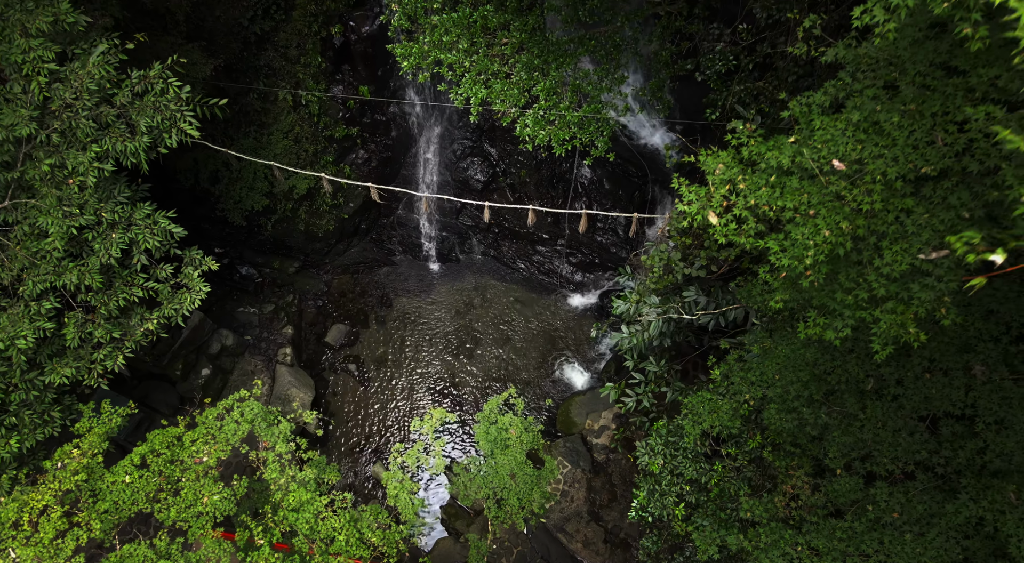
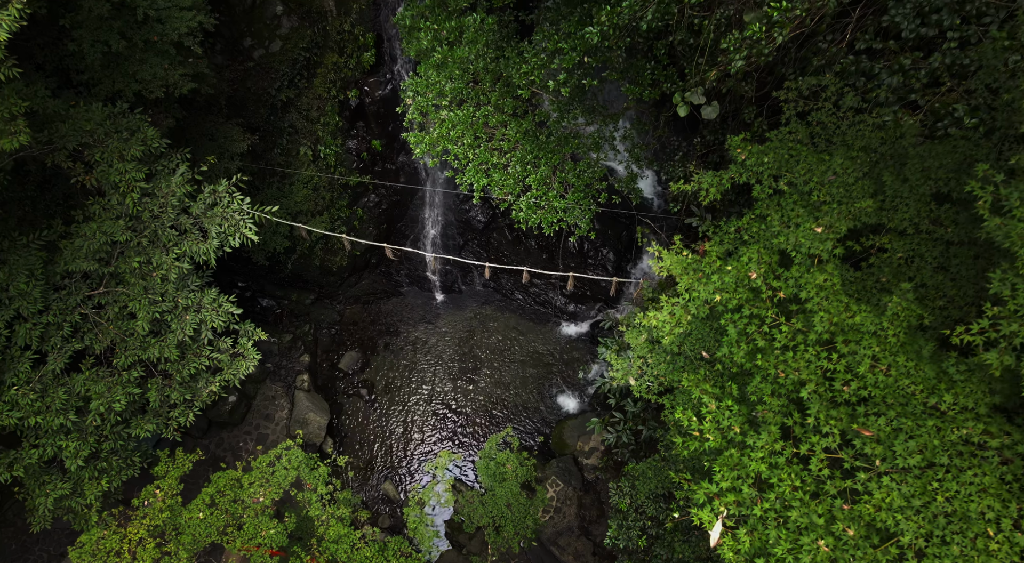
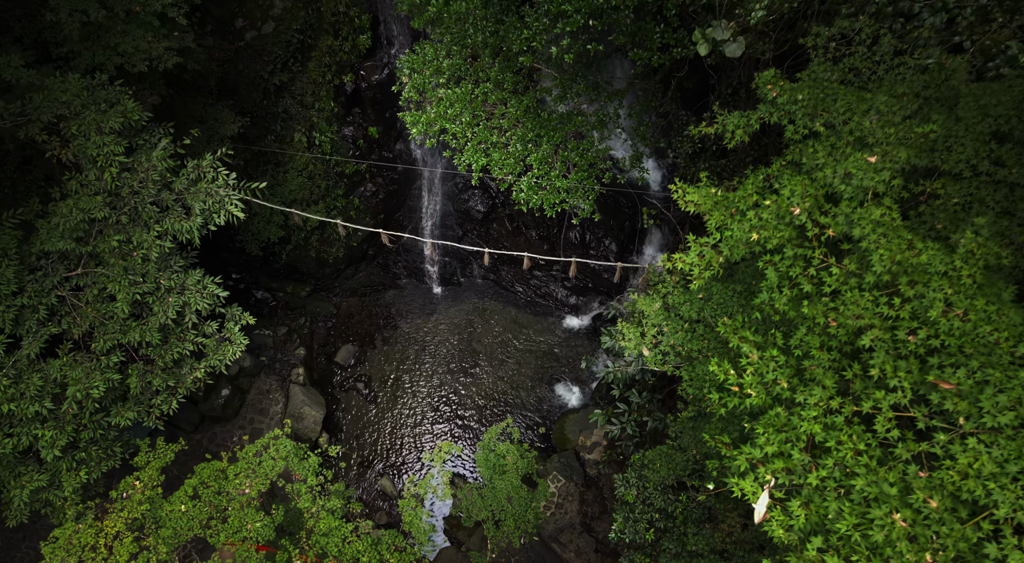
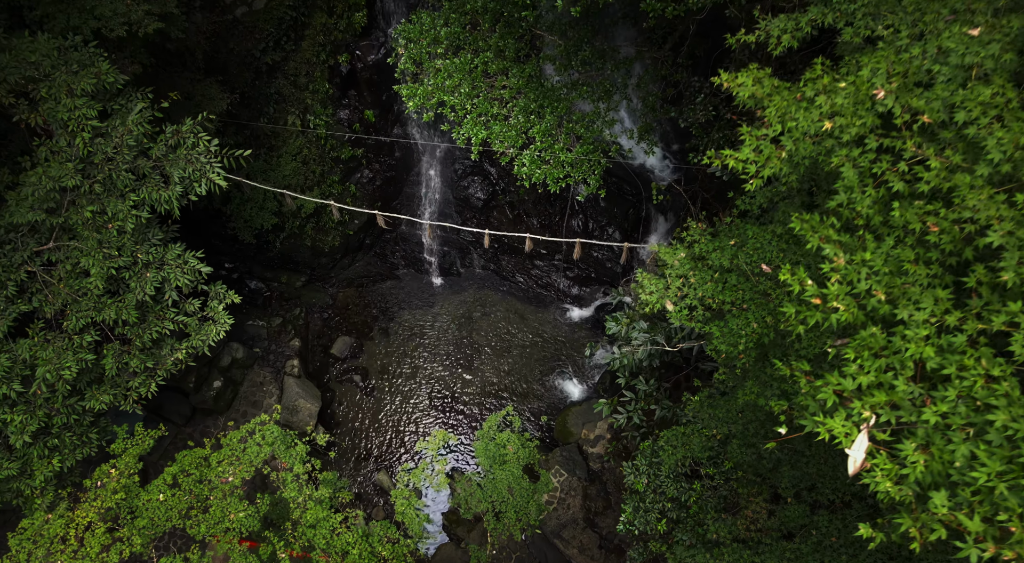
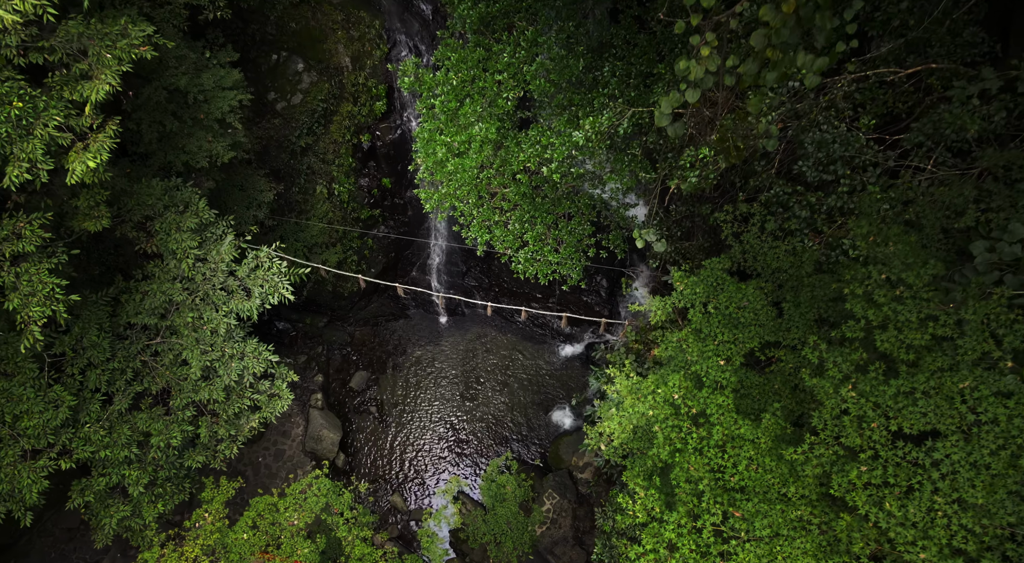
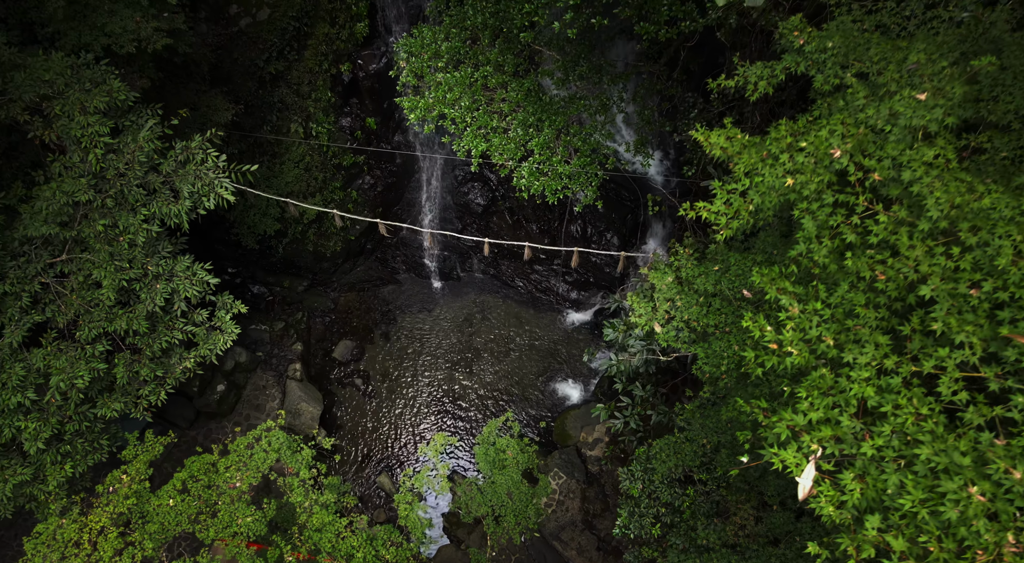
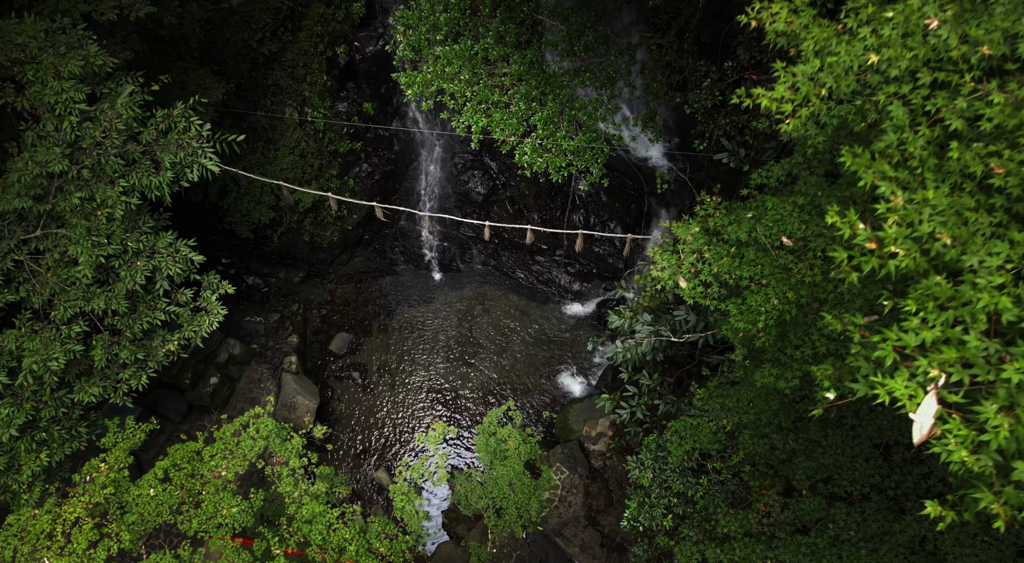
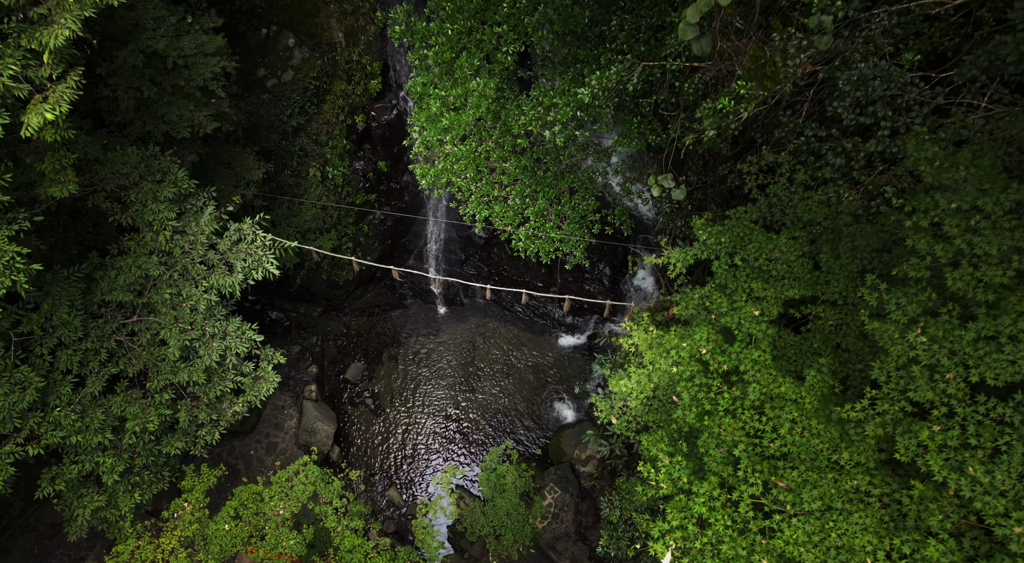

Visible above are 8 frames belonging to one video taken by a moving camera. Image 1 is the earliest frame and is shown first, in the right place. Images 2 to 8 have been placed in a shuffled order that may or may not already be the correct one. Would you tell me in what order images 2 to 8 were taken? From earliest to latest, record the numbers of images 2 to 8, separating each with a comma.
7, 4, 6, 3, 2, 8, 5
